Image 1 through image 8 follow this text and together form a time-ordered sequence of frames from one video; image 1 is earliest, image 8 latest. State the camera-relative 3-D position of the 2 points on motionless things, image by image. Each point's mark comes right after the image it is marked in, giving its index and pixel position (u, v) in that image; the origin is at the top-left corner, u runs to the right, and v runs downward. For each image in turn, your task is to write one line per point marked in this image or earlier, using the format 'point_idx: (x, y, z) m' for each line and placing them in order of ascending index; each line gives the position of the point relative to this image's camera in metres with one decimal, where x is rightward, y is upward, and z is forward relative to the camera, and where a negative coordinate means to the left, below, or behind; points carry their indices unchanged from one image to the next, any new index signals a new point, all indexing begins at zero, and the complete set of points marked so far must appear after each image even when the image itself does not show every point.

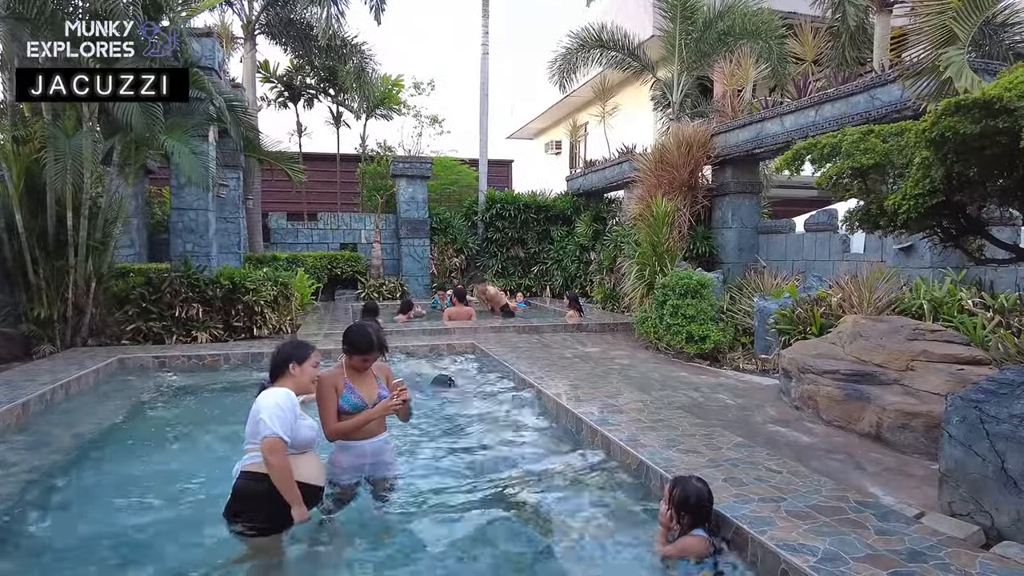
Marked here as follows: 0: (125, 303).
0: (-4.9, -0.2, +8.4) m
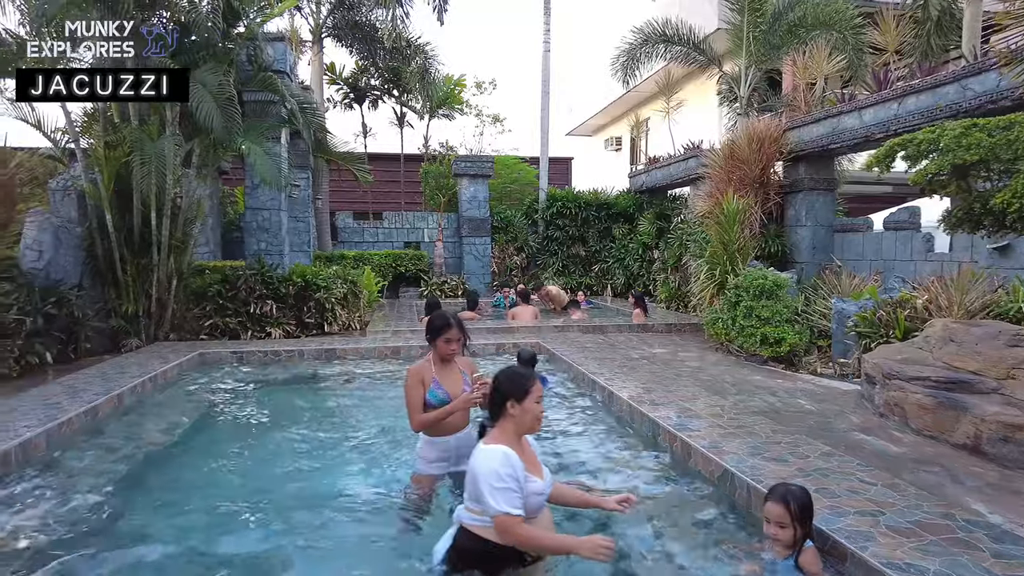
0: (-4.0, -0.1, +8.7) m
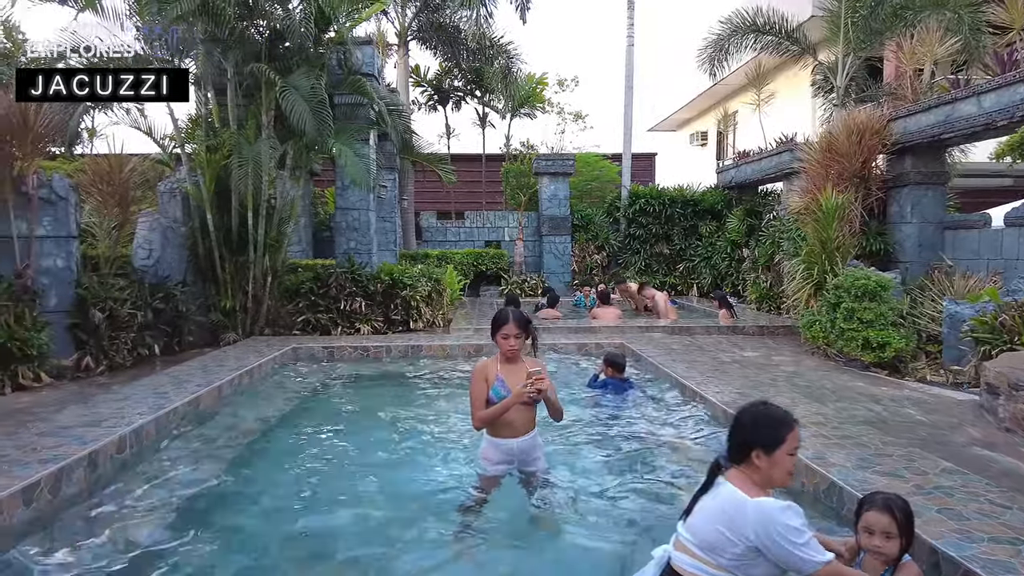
0: (-2.9, -0.1, +9.0) m
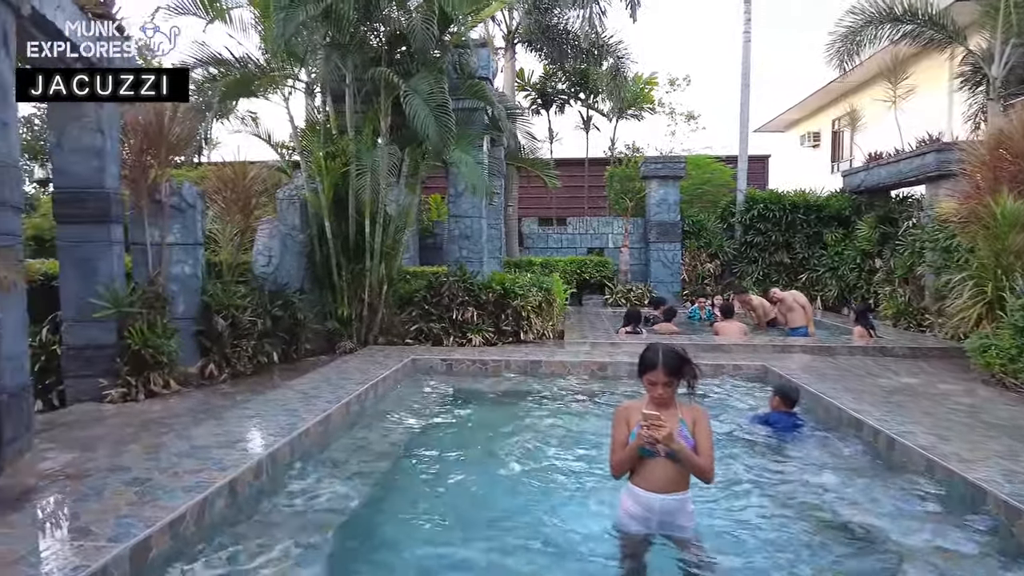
0: (-1.4, -0.2, +8.9) m
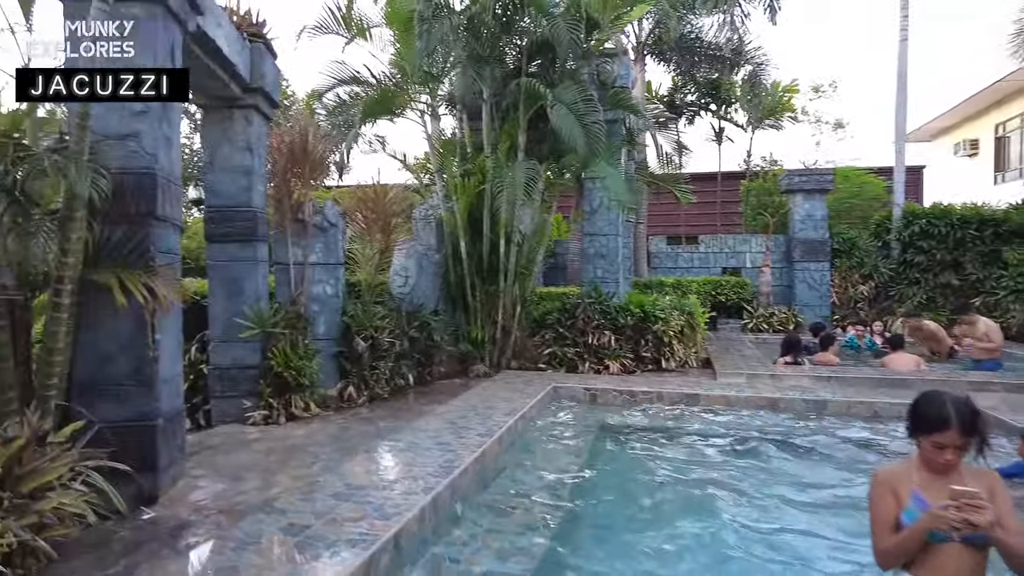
0: (+0.4, -0.5, +8.4) m
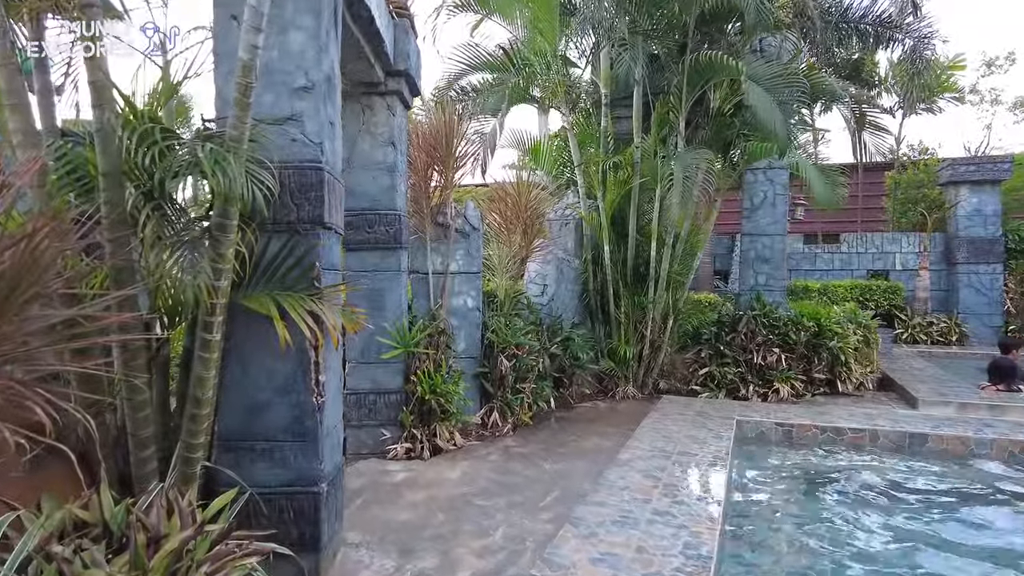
0: (+2.0, -0.6, +7.4) m
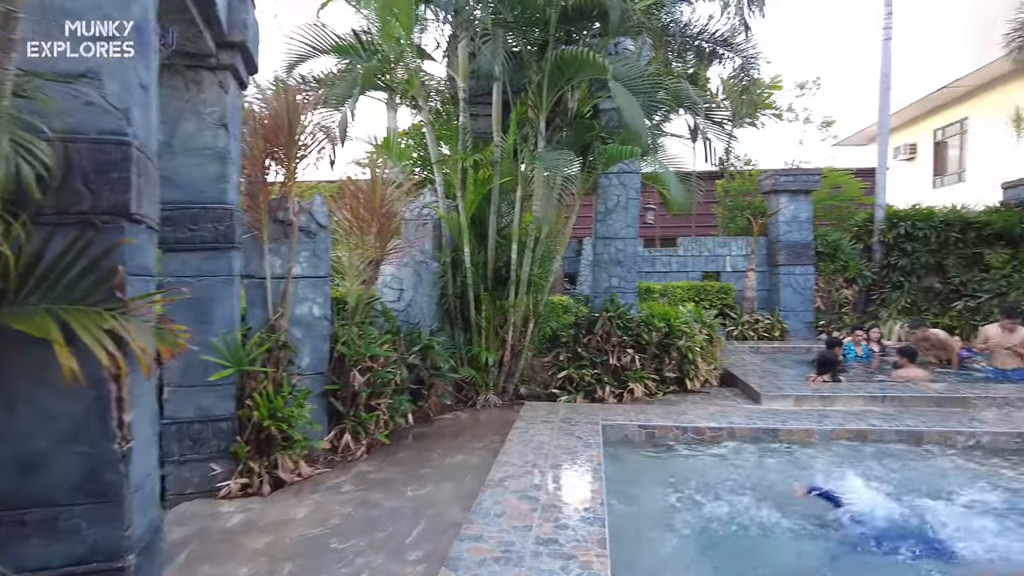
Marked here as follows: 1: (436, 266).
0: (+0.5, -0.6, +7.2) m
1: (-0.8, +0.2, +6.7) m
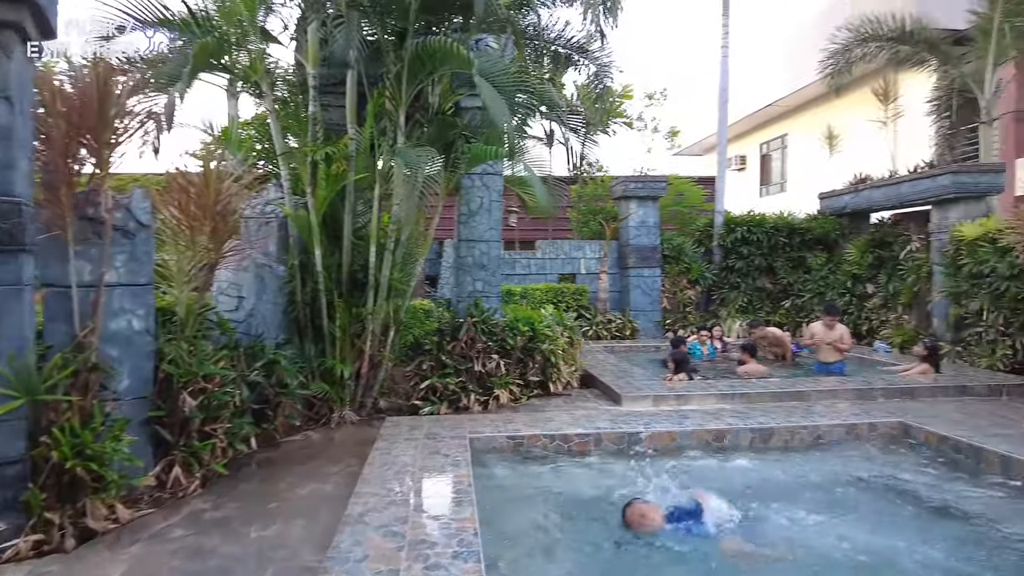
0: (-1.0, -0.7, +6.9) m
1: (-2.1, +0.2, +6.1) m
